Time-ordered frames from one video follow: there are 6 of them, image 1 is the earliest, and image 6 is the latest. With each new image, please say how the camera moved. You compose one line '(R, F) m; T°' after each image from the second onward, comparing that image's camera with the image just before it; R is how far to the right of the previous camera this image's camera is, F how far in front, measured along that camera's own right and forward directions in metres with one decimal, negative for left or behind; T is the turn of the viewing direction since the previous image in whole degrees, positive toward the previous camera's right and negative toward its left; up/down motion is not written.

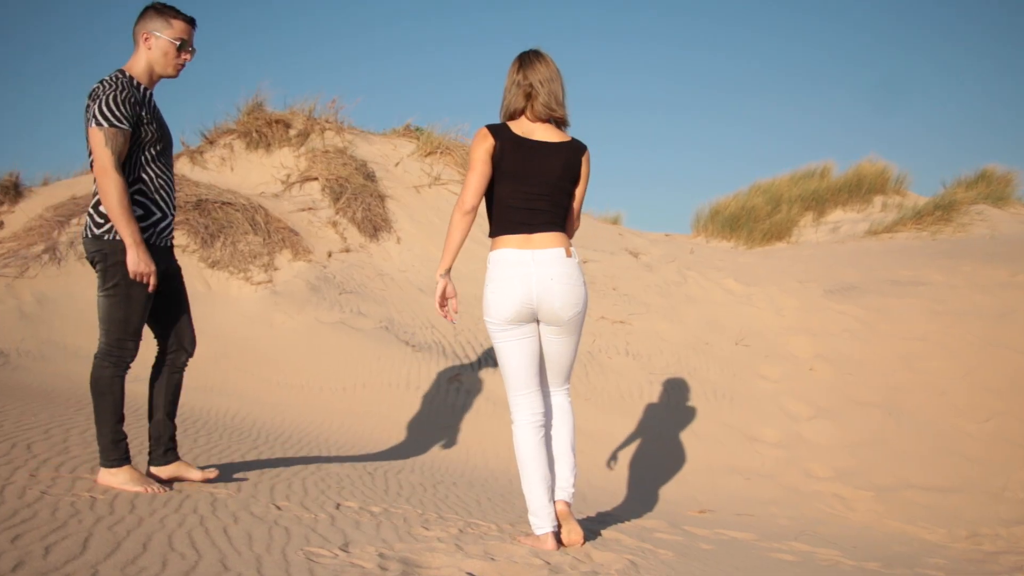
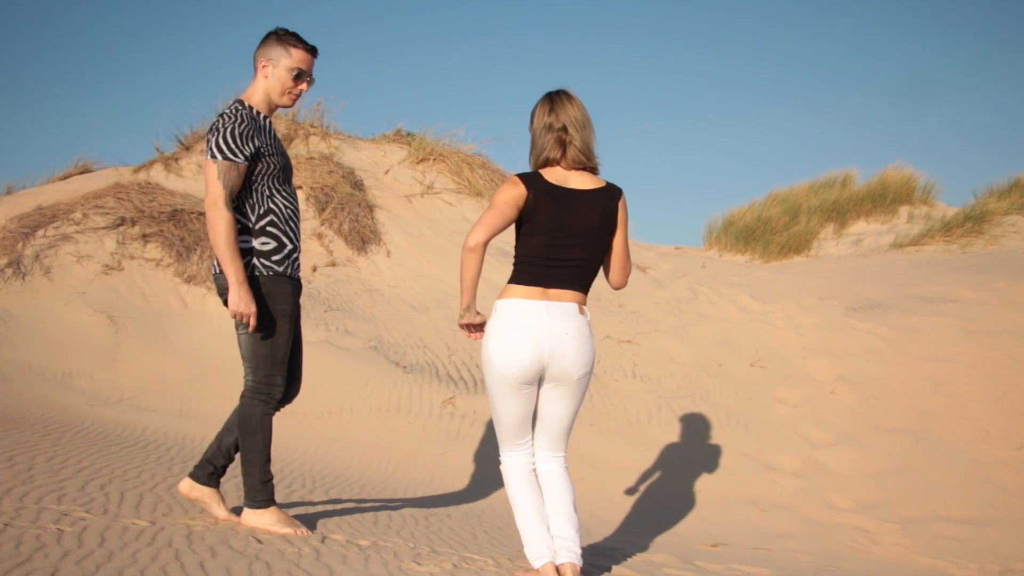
(0.0, +0.6) m; 0°
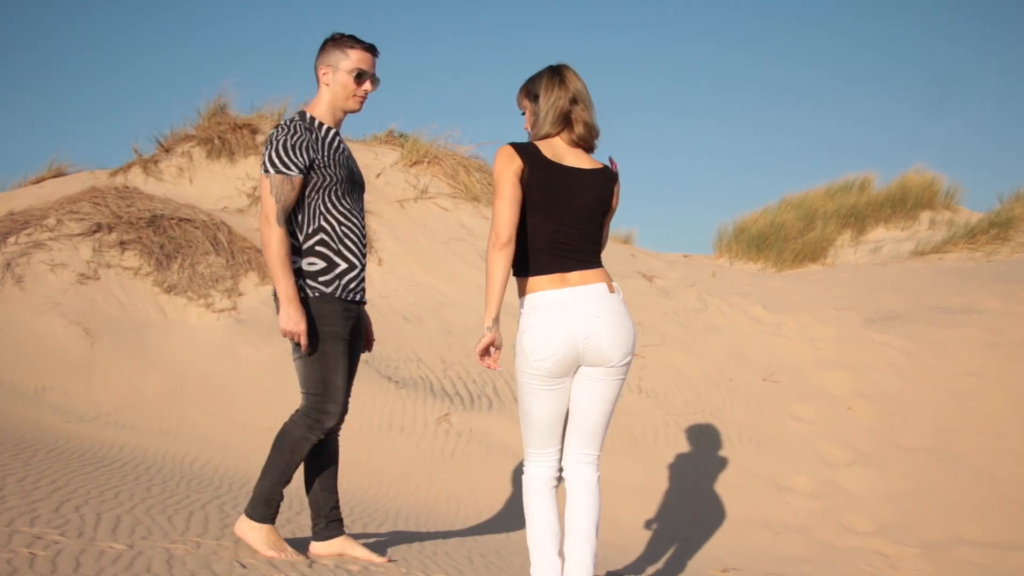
(0.0, +0.4) m; 0°
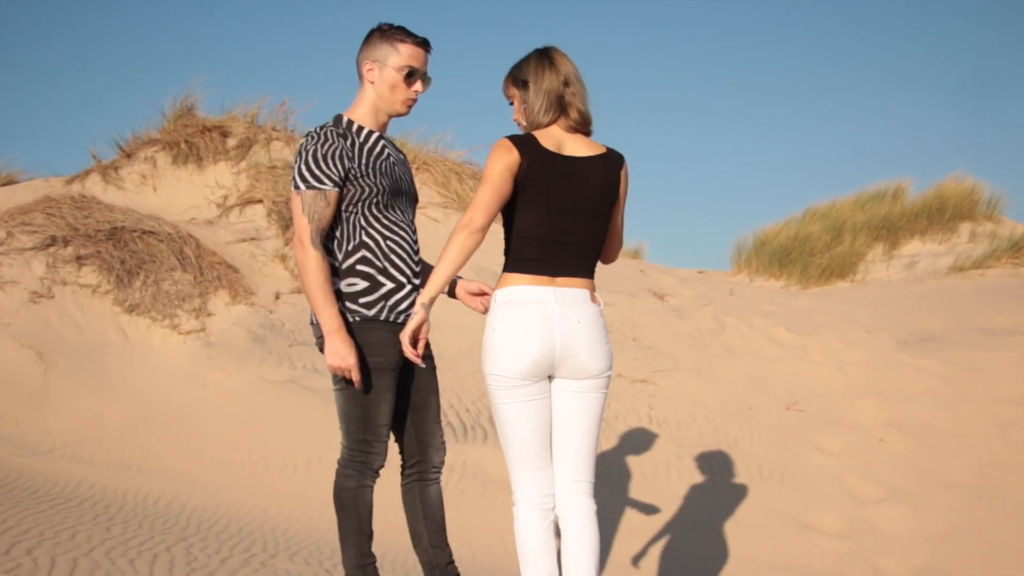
(0.0, +0.7) m; 0°
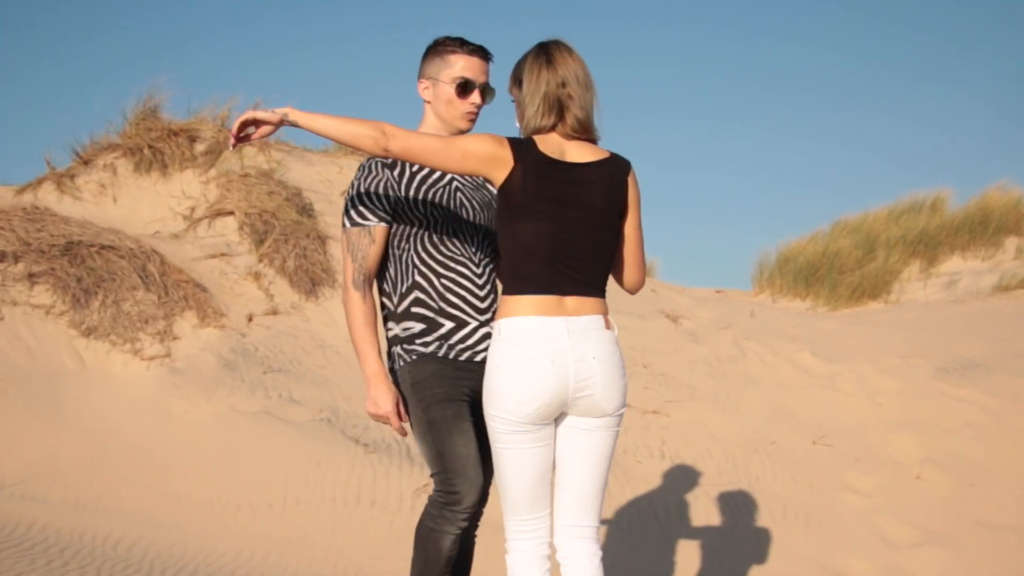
(0.0, +0.6) m; 0°
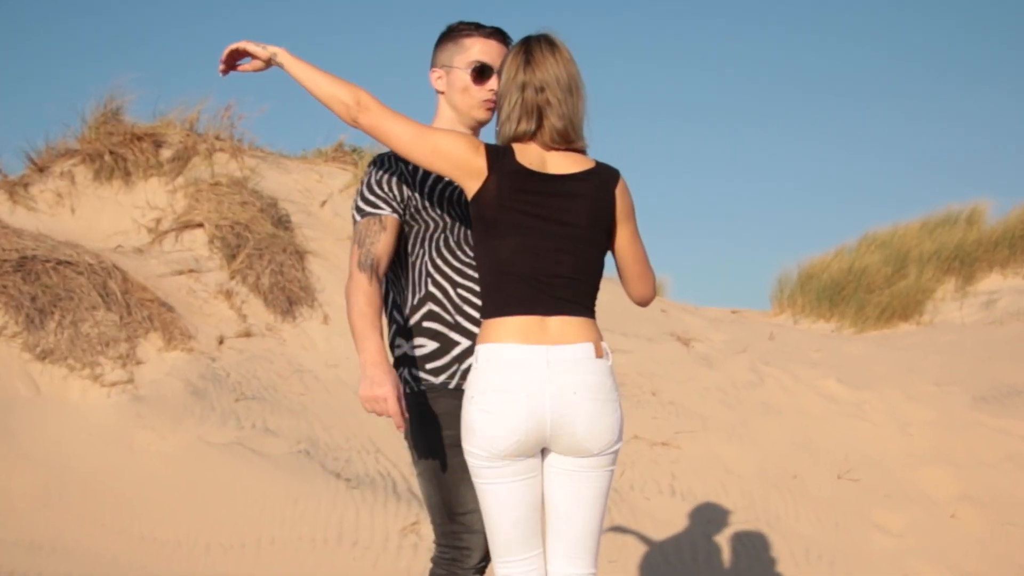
(0.0, +0.5) m; 0°
